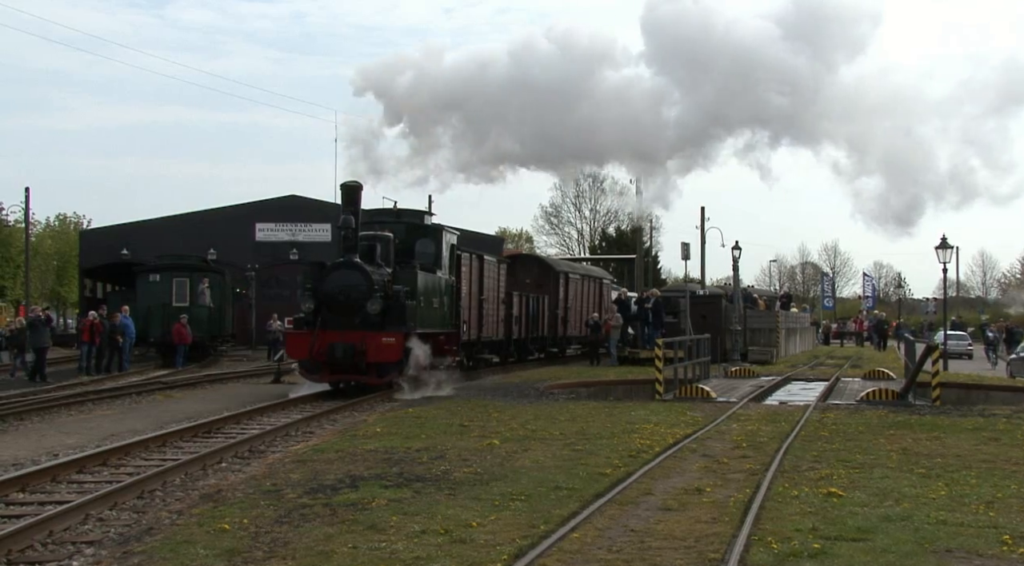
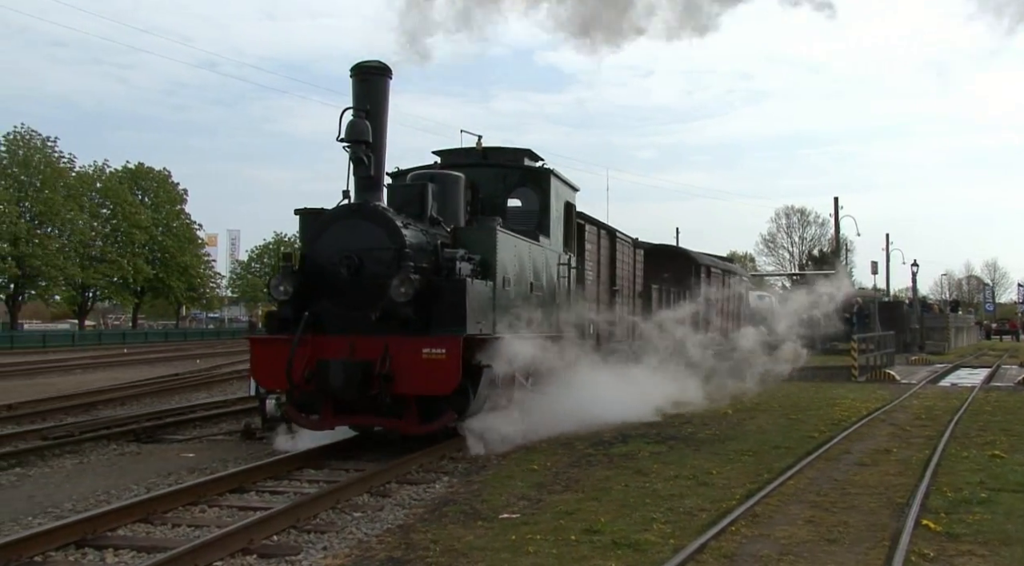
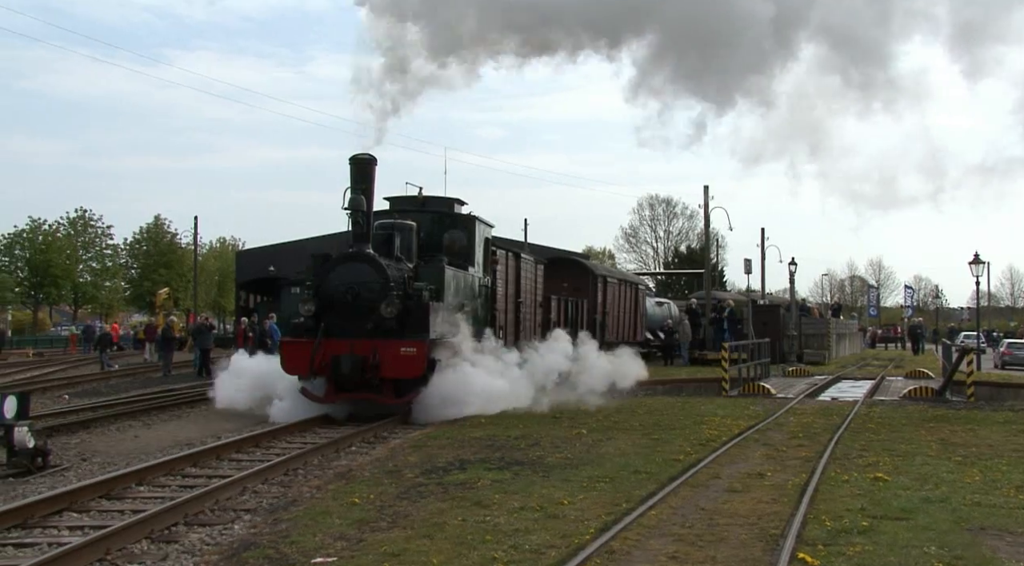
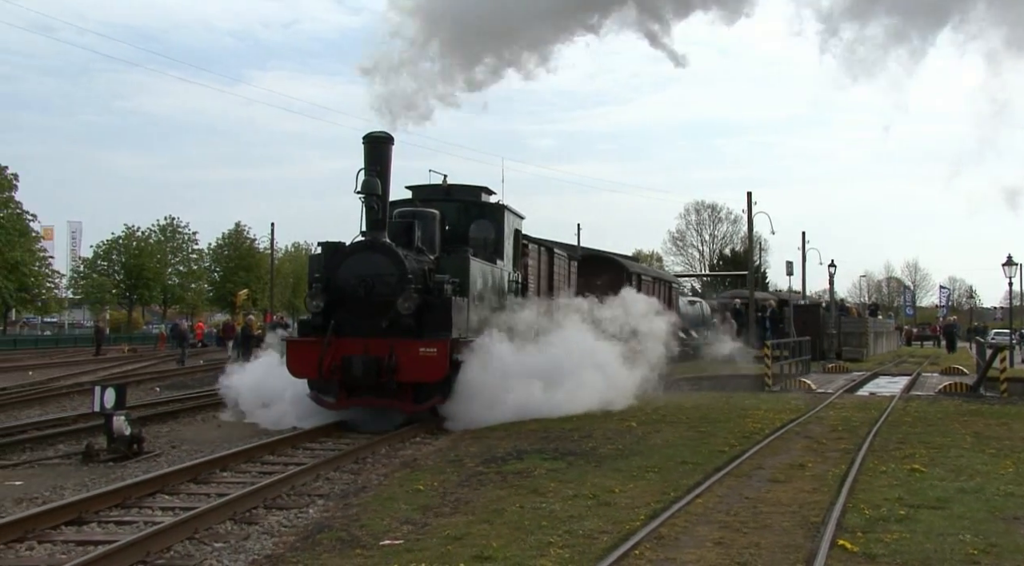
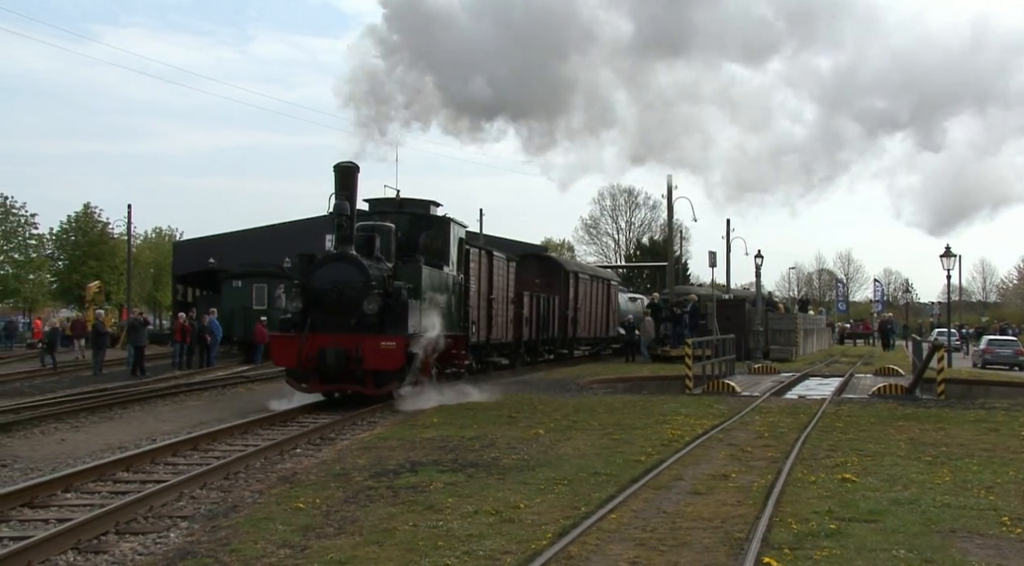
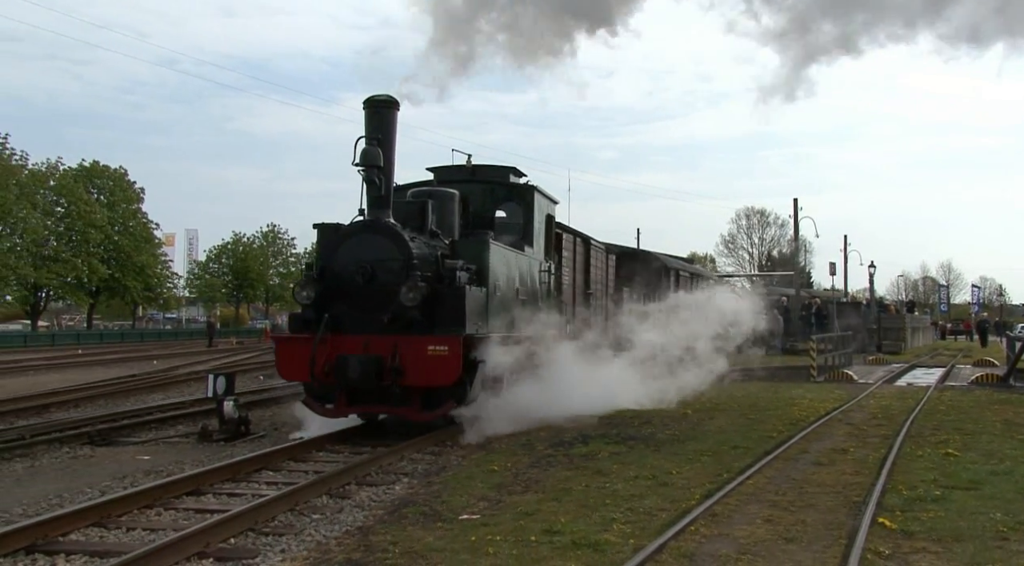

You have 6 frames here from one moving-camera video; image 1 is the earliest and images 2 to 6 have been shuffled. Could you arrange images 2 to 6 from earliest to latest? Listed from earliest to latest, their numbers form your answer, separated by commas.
5, 3, 4, 6, 2
